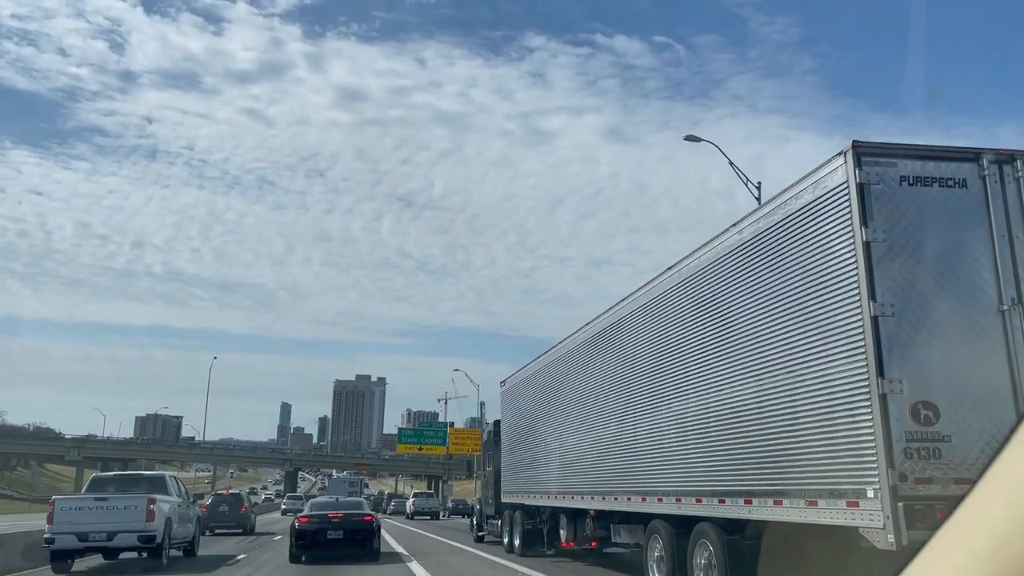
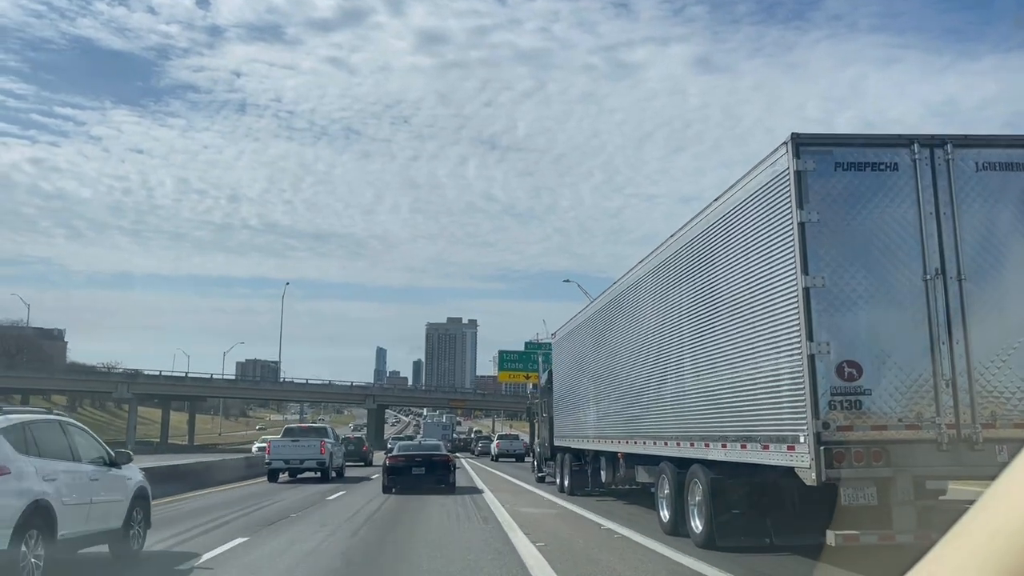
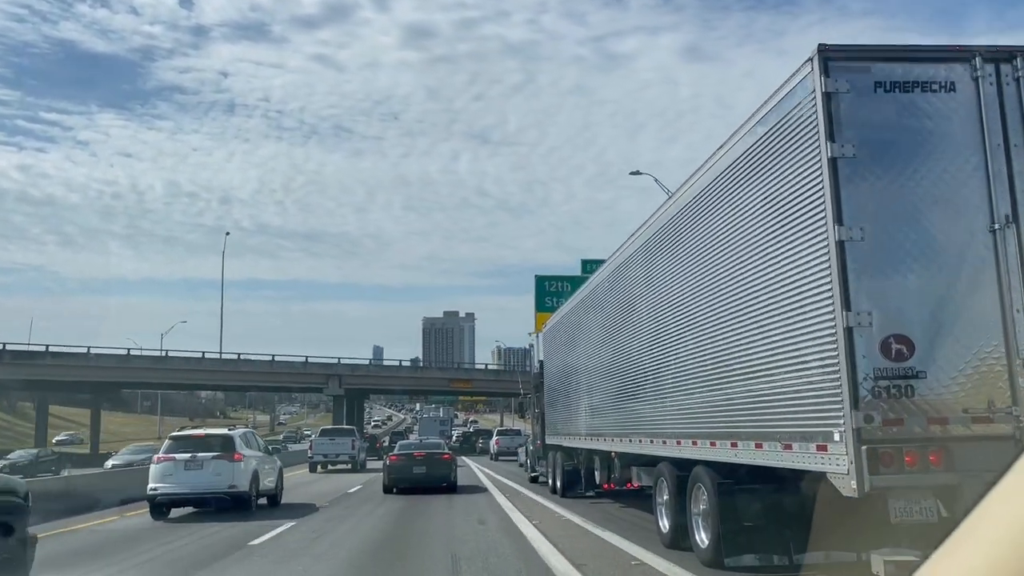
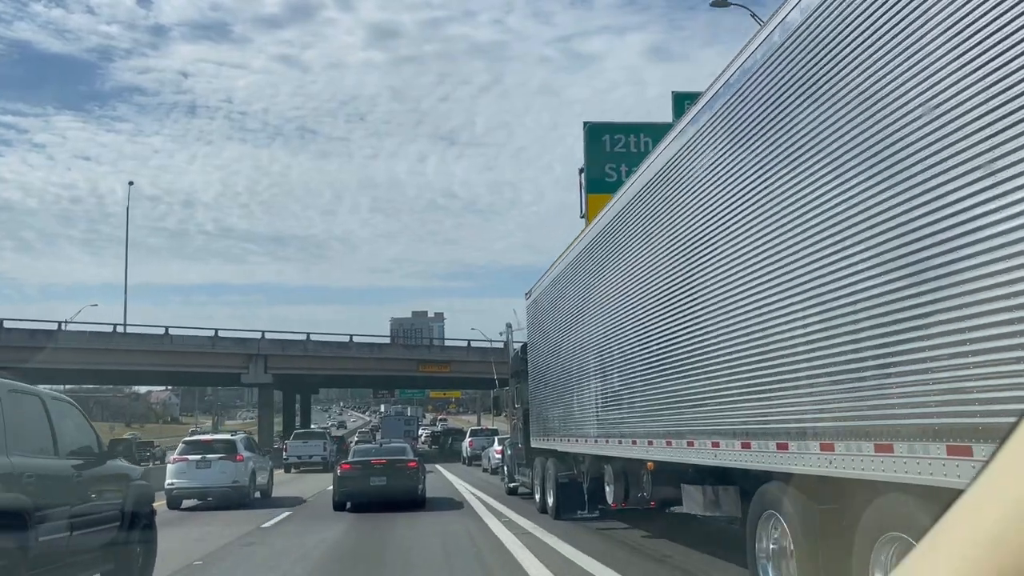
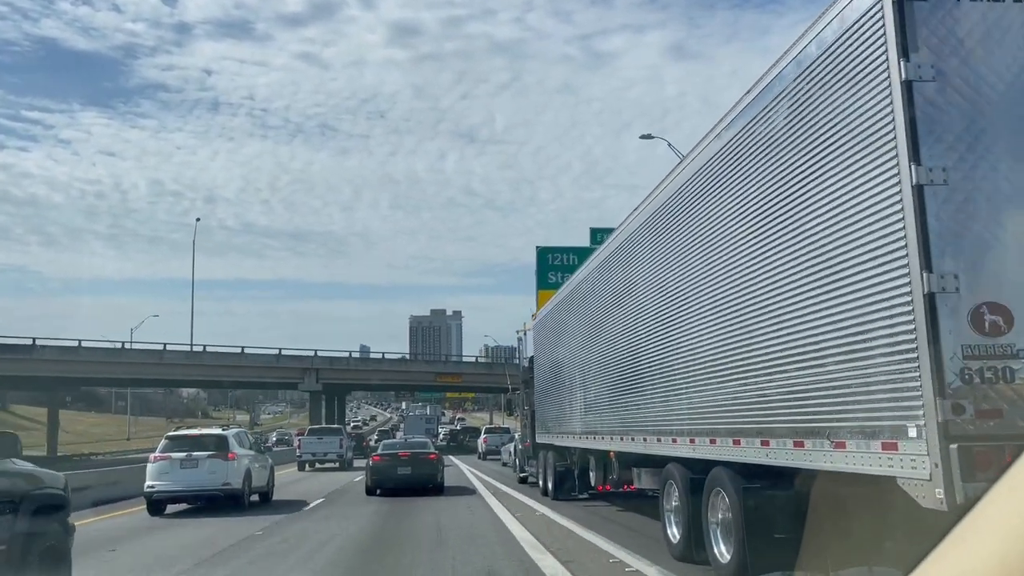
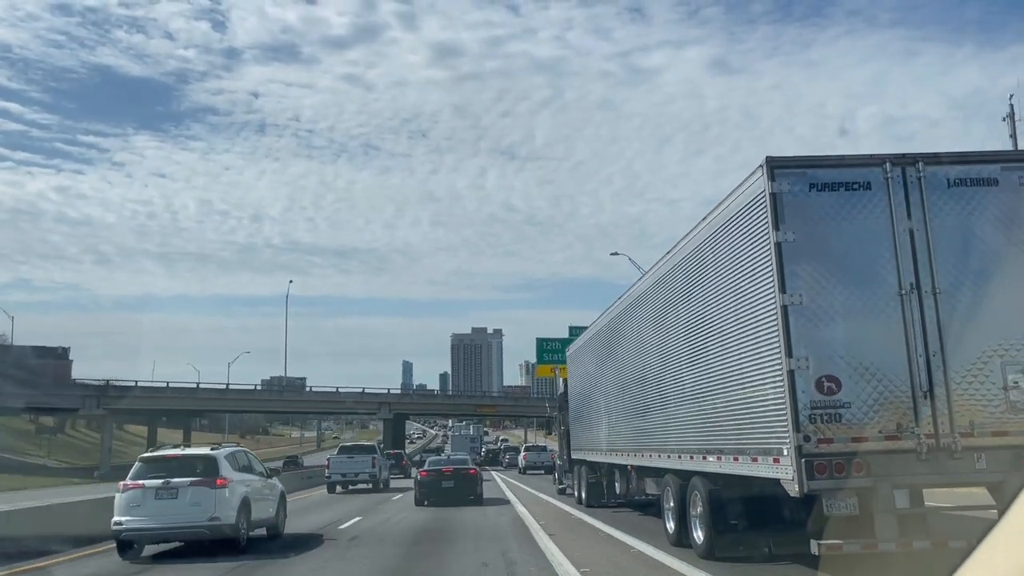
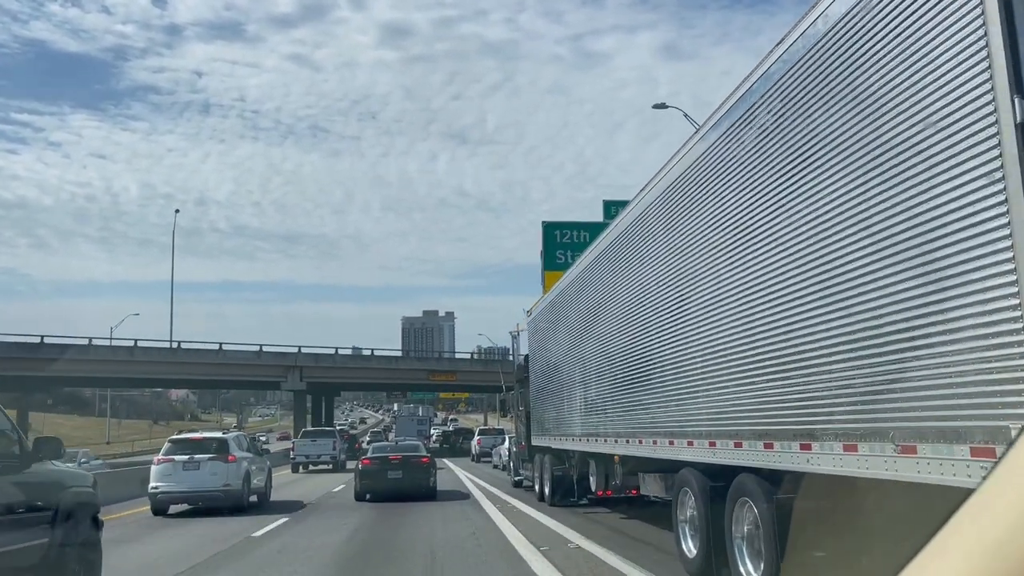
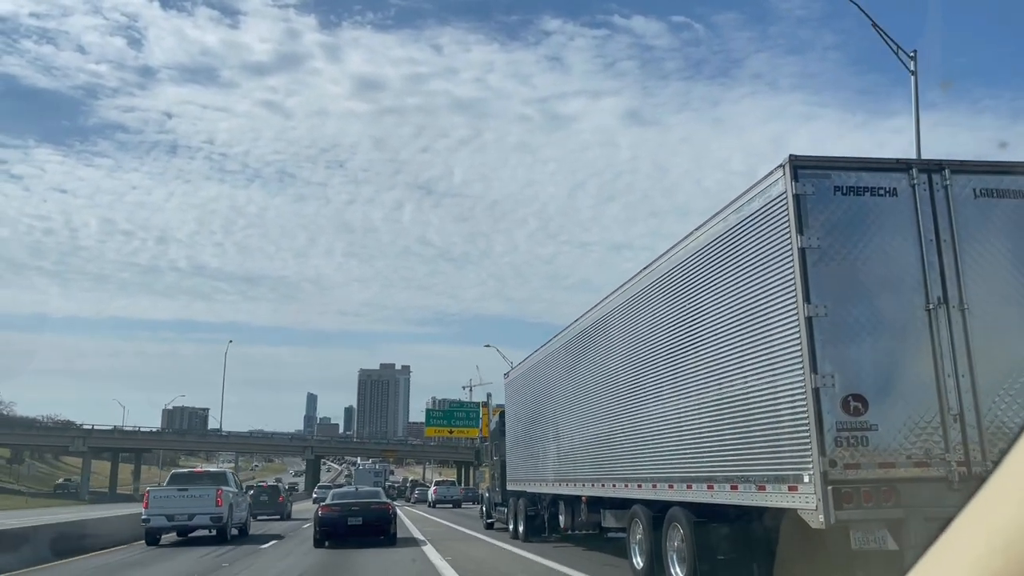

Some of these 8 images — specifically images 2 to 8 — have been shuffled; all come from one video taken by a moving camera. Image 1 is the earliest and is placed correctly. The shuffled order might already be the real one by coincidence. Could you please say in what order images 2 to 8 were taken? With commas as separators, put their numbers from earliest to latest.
8, 2, 6, 3, 5, 7, 4
